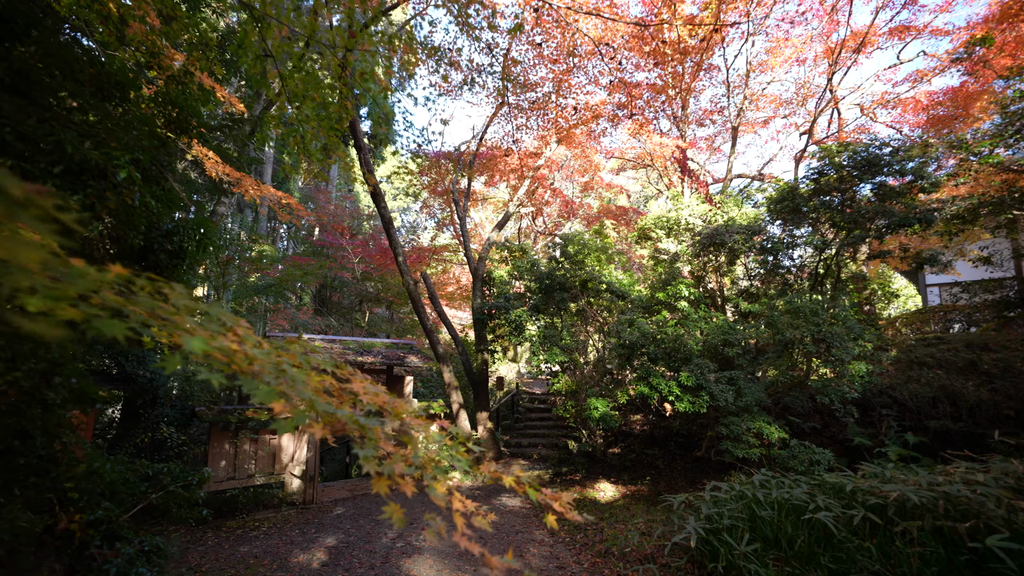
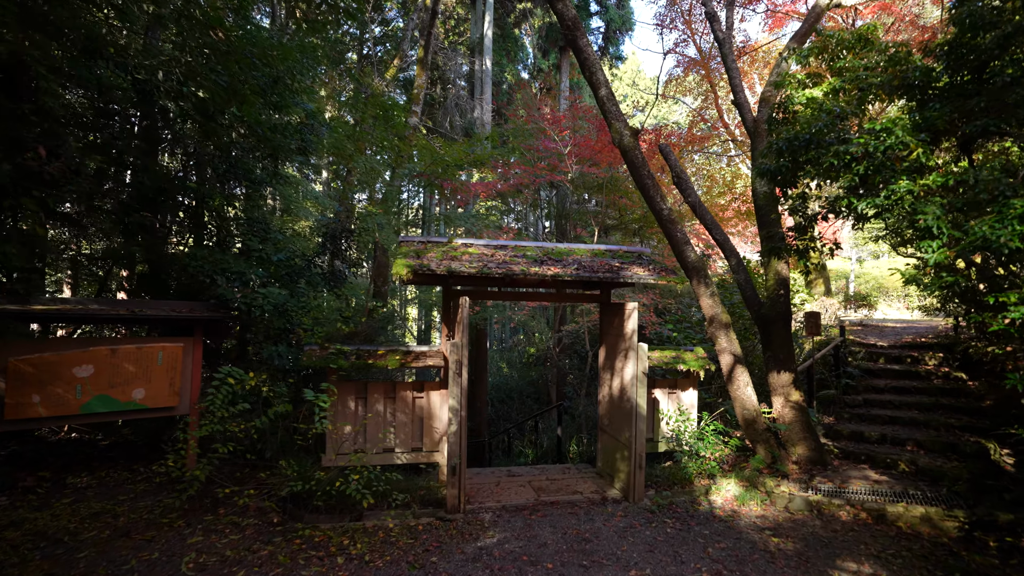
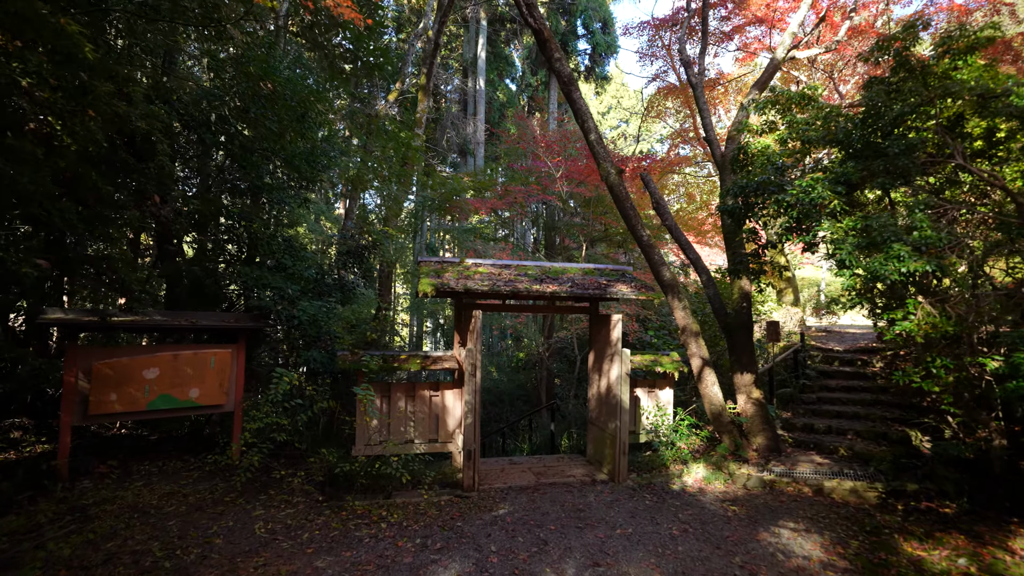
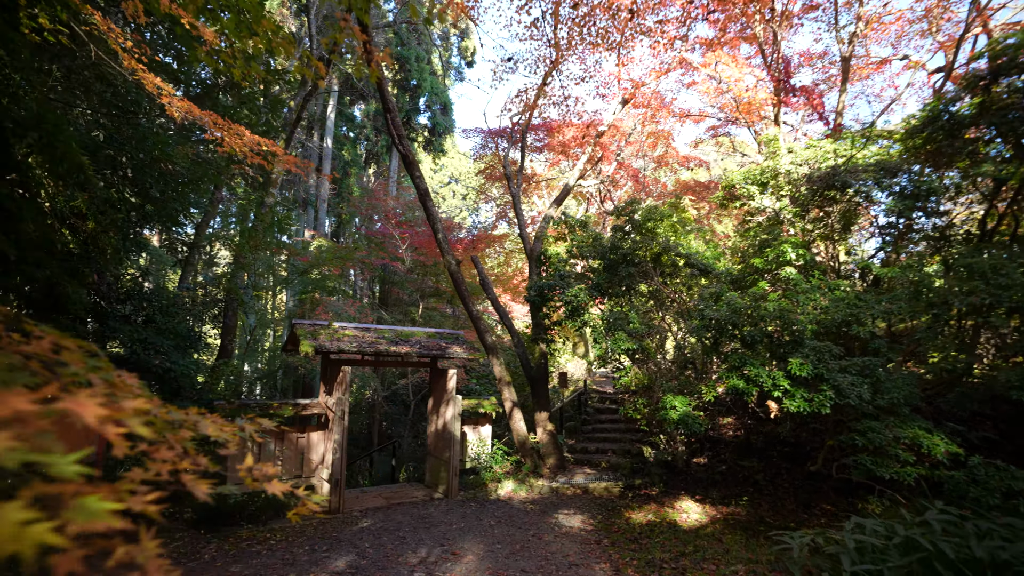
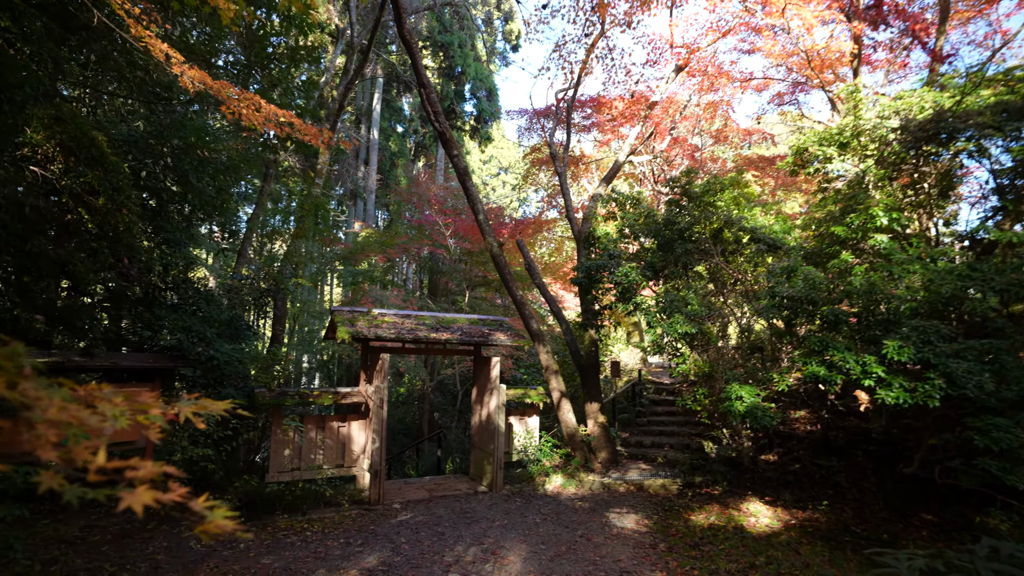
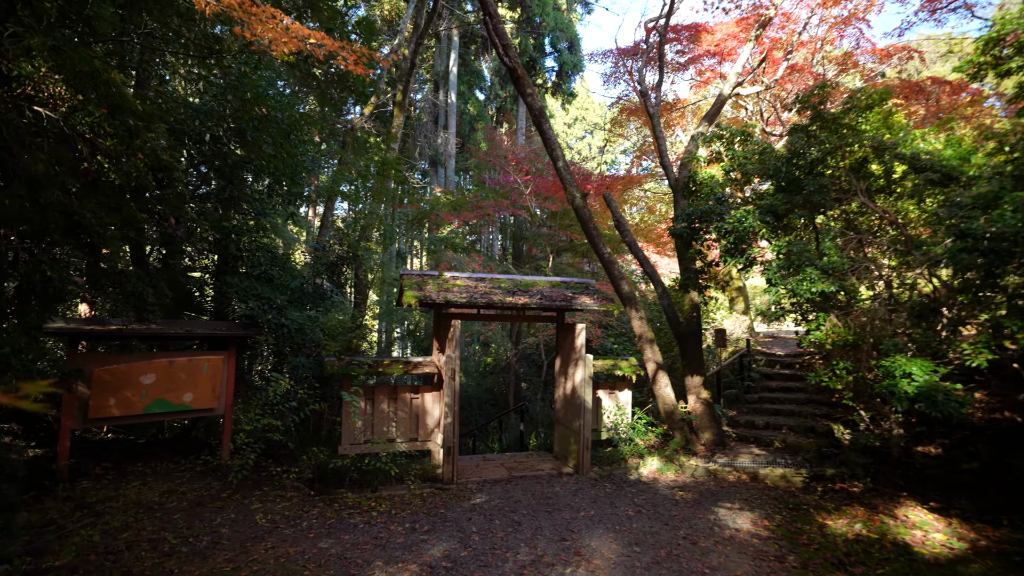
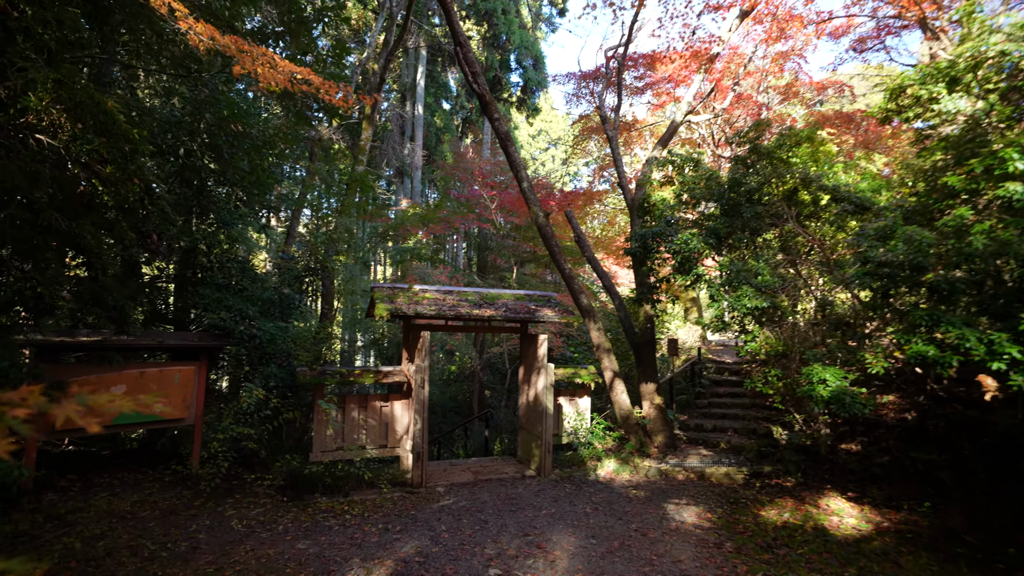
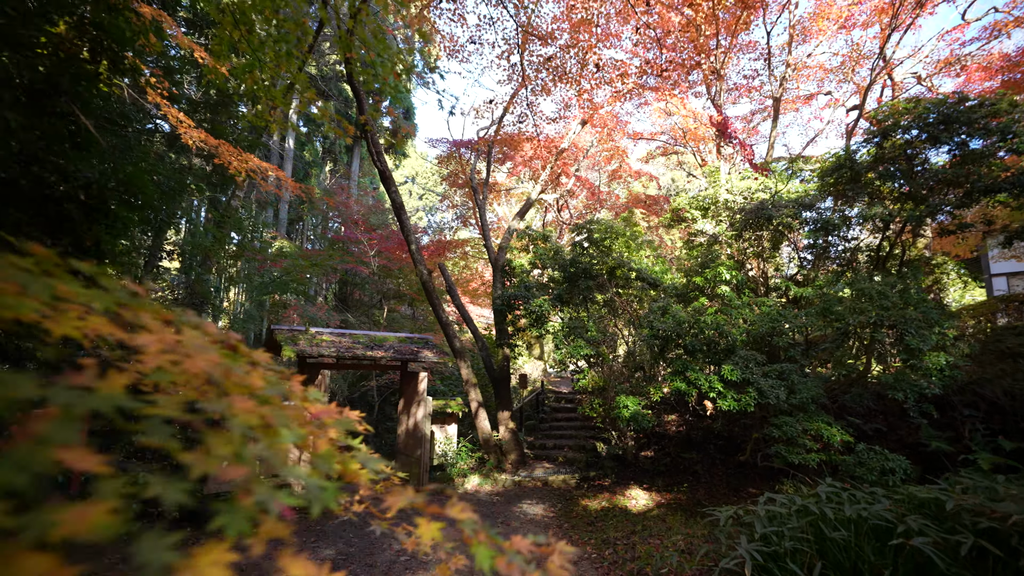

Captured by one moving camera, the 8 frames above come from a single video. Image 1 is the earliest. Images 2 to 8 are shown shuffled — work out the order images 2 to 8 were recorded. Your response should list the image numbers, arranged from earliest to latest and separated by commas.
8, 4, 5, 7, 6, 3, 2
